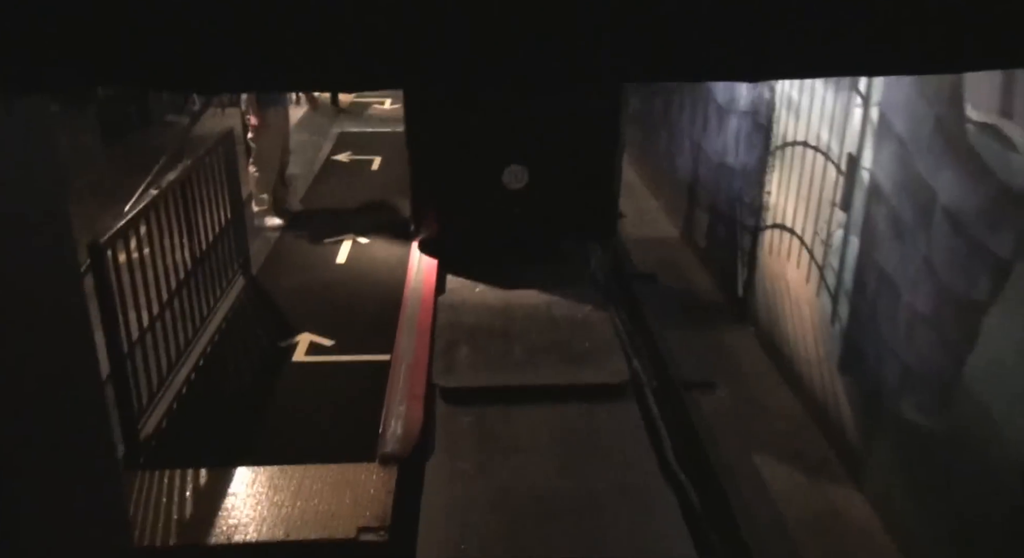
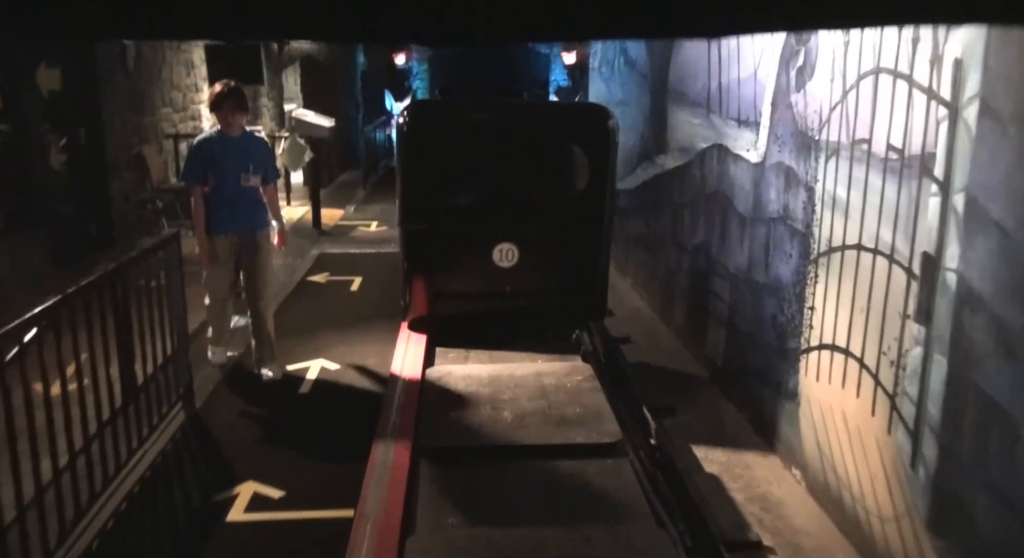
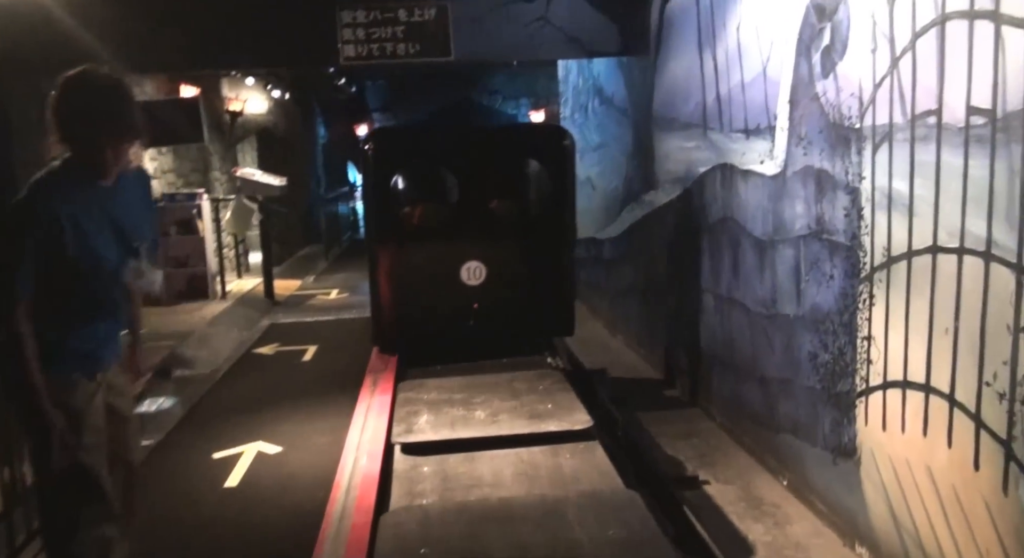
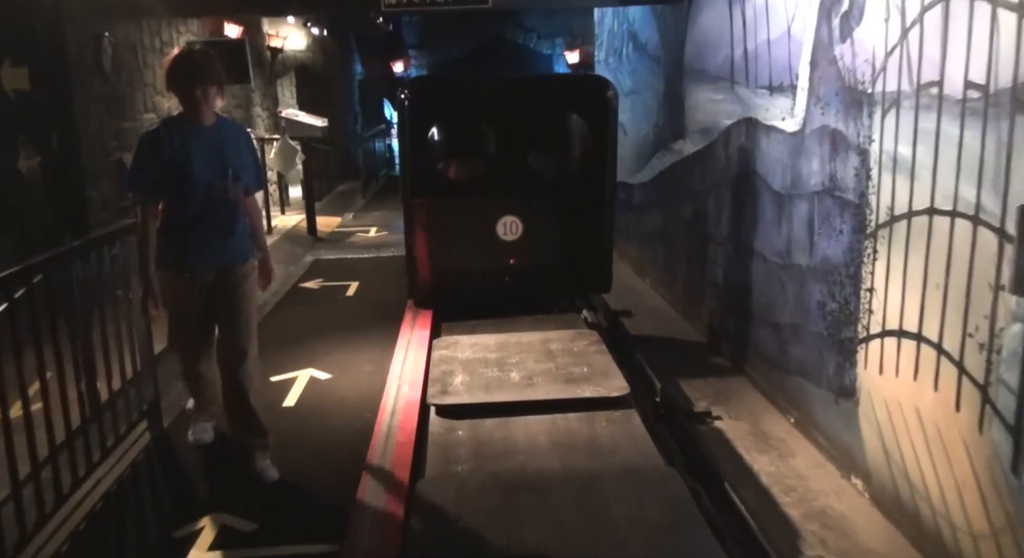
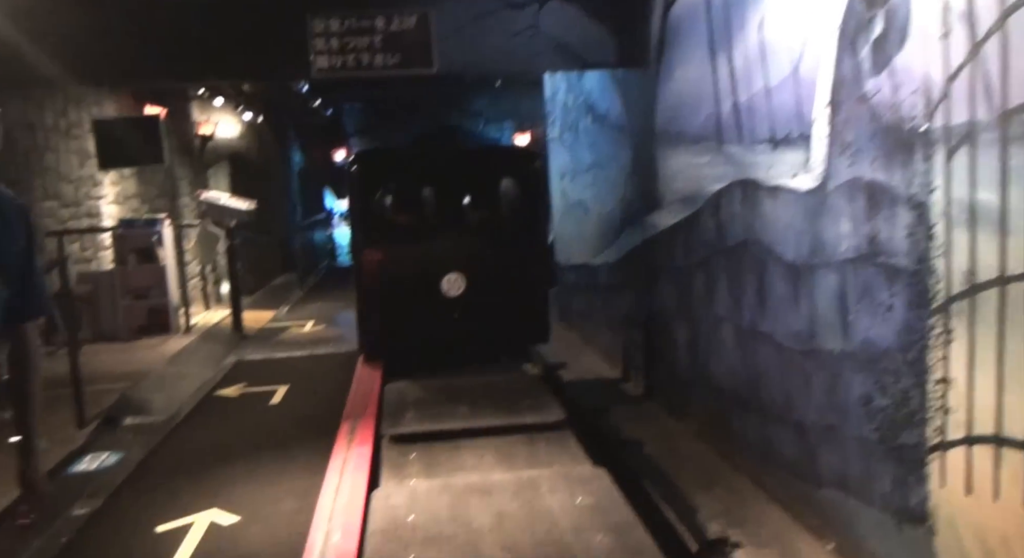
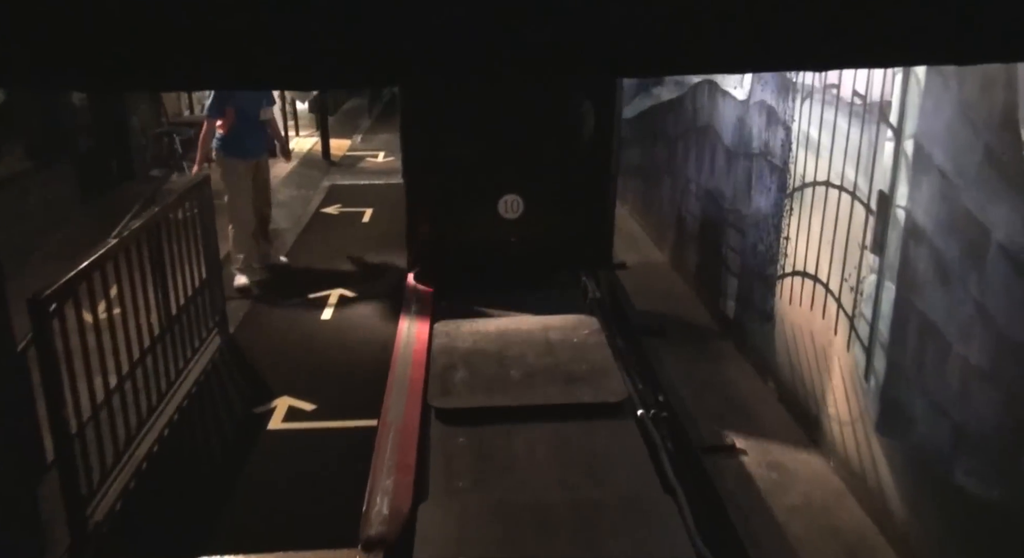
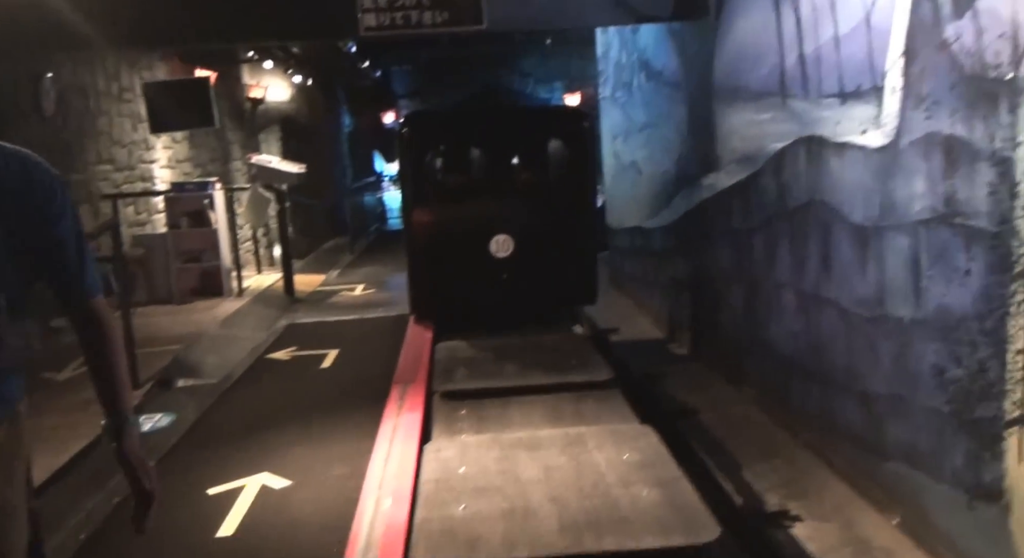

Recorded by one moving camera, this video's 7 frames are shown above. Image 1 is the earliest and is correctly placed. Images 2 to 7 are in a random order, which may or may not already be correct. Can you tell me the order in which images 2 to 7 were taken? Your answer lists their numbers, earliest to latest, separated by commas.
6, 2, 4, 3, 5, 7
